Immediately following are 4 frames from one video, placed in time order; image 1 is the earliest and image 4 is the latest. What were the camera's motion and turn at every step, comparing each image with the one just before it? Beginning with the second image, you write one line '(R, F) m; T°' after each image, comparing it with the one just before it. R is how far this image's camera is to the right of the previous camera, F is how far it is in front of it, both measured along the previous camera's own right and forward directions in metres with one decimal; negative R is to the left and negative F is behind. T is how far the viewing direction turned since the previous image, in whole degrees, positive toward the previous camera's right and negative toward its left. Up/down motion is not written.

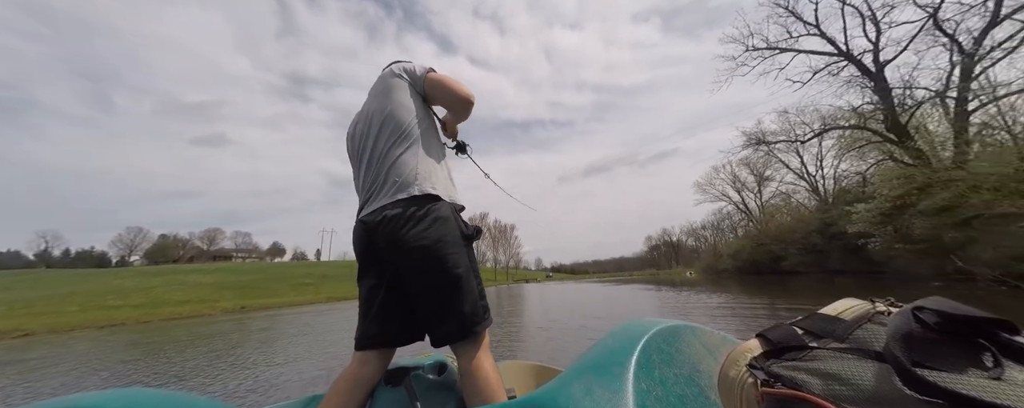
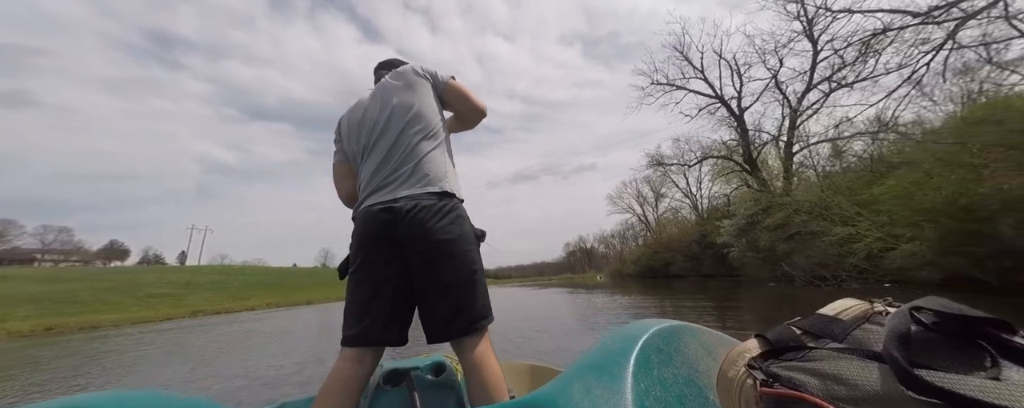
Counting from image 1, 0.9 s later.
(-0.2, +0.1) m; +15°
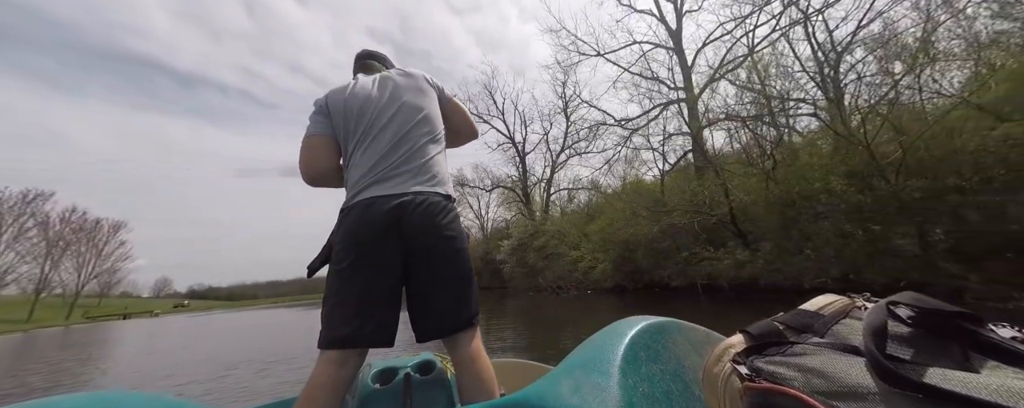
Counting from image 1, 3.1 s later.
(-0.5, +0.4) m; +38°
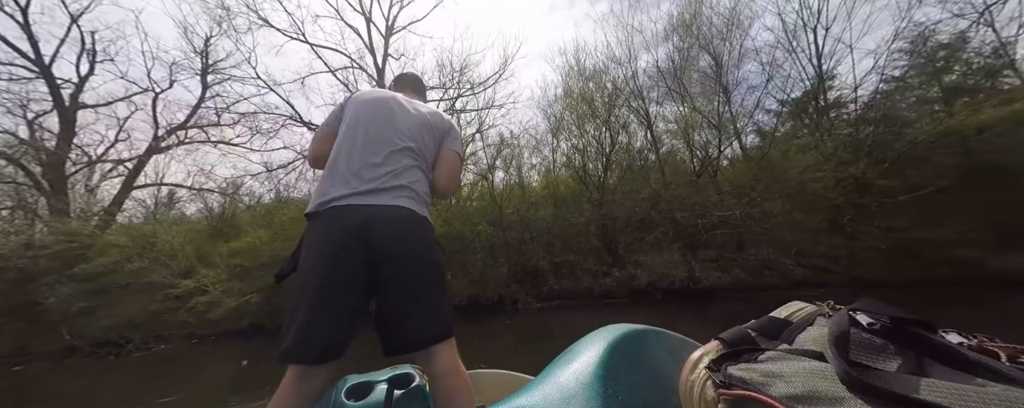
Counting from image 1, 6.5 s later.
(-0.9, +1.1) m; +60°
